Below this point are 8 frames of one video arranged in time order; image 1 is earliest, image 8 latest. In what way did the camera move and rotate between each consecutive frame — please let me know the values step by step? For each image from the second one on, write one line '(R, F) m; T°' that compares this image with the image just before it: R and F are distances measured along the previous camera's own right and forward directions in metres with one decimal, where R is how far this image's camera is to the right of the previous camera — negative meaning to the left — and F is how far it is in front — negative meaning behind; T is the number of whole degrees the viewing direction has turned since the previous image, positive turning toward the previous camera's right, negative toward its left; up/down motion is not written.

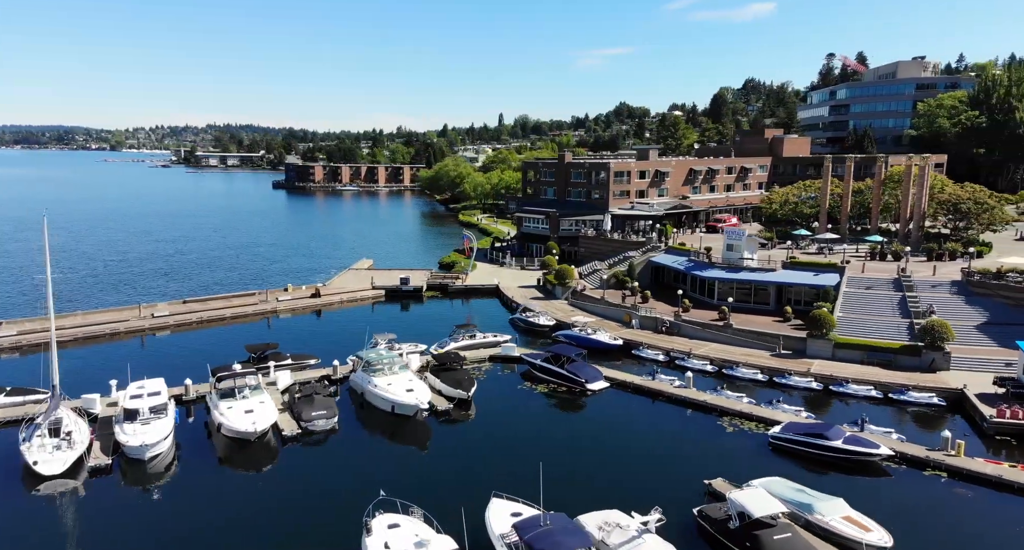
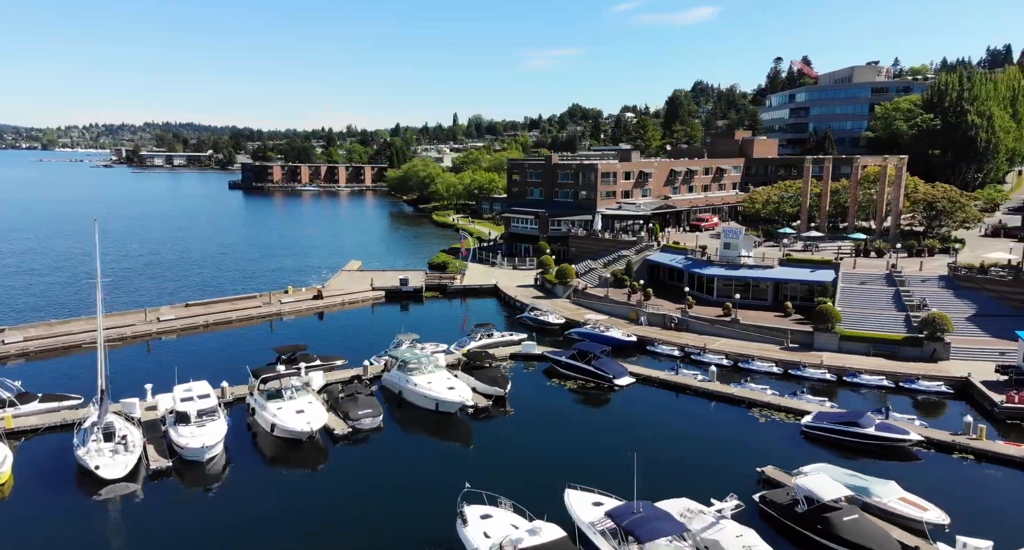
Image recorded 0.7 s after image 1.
(-3.8, -0.6) m; +4°
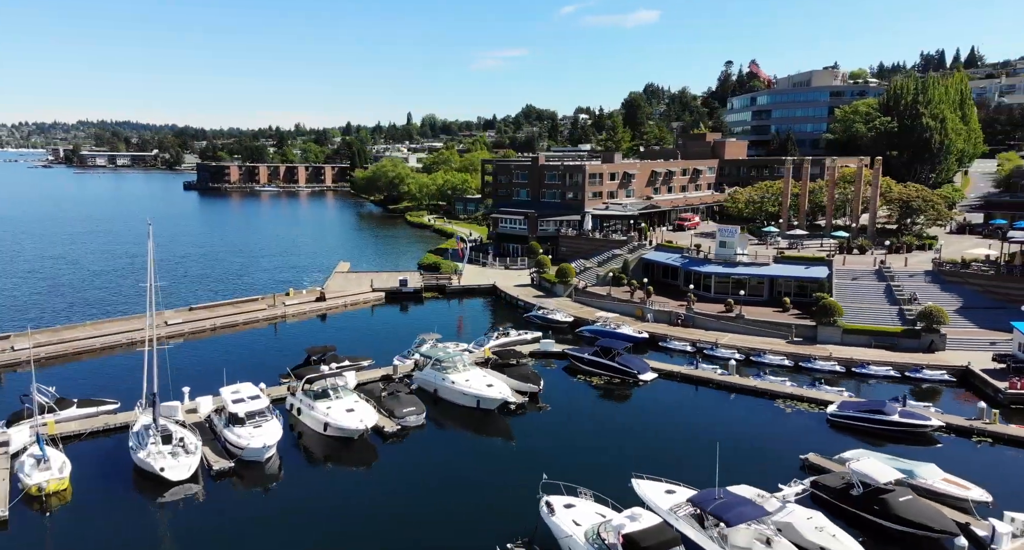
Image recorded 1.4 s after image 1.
(-3.7, -0.6) m; +4°
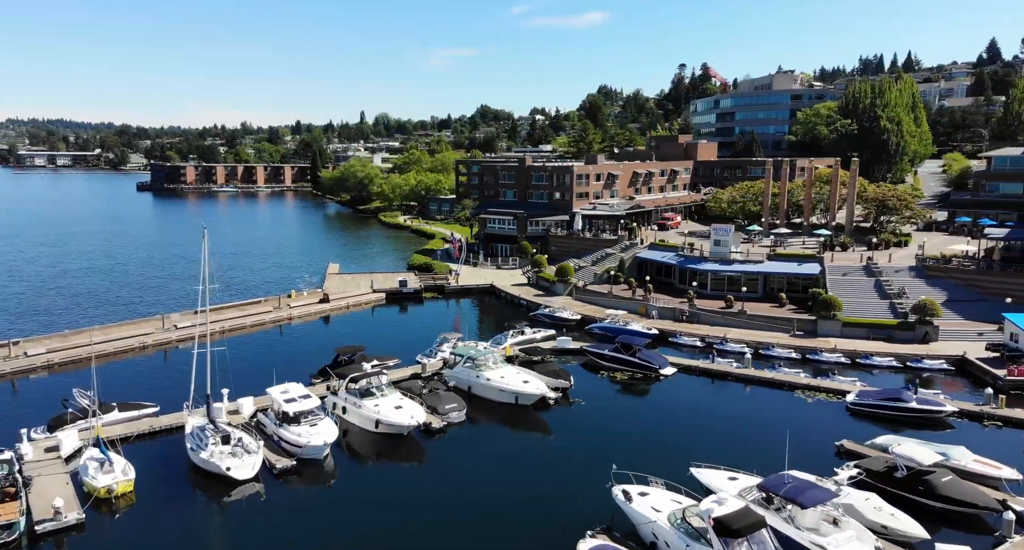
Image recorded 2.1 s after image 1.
(-3.7, -0.6) m; +4°
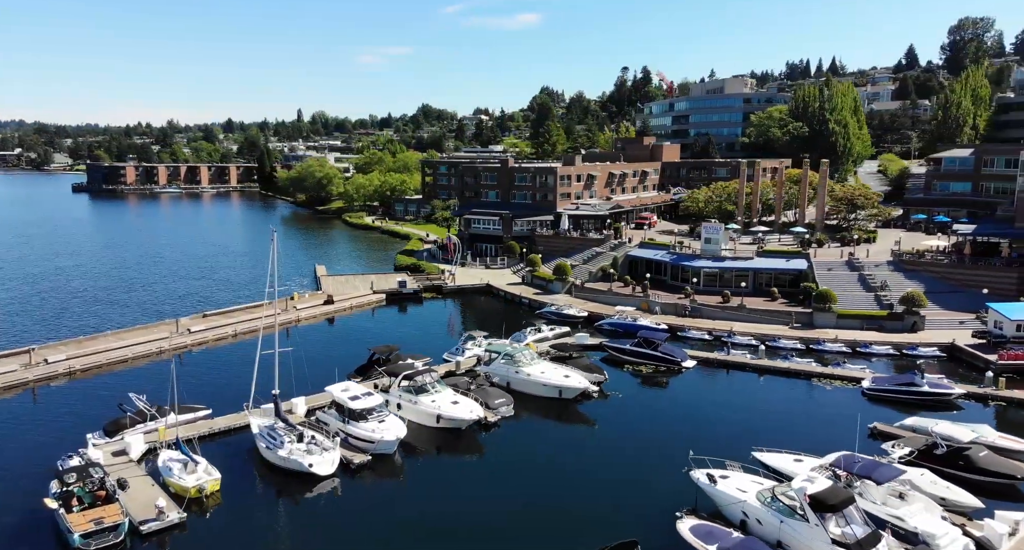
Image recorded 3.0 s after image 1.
(-4.7, -0.8) m; +5°
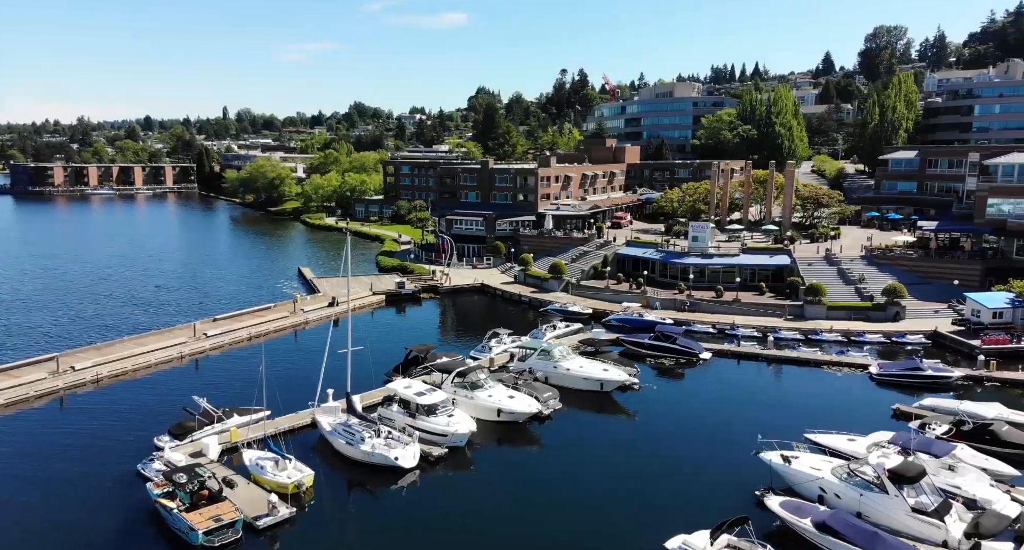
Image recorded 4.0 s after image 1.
(-5.1, -0.9) m; +5°
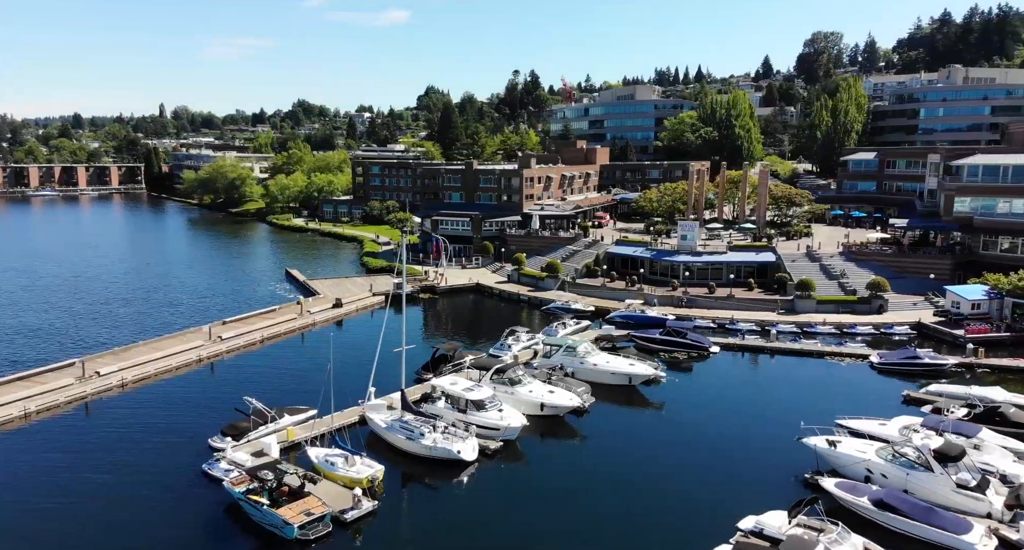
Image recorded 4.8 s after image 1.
(-4.0, -0.7) m; +4°
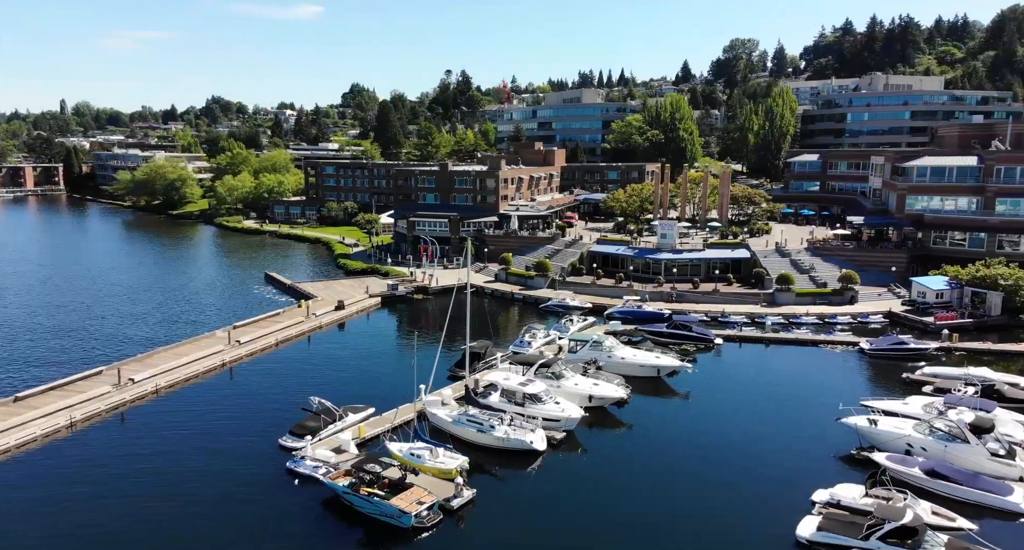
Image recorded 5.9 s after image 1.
(-5.4, -1.0) m; +6°
